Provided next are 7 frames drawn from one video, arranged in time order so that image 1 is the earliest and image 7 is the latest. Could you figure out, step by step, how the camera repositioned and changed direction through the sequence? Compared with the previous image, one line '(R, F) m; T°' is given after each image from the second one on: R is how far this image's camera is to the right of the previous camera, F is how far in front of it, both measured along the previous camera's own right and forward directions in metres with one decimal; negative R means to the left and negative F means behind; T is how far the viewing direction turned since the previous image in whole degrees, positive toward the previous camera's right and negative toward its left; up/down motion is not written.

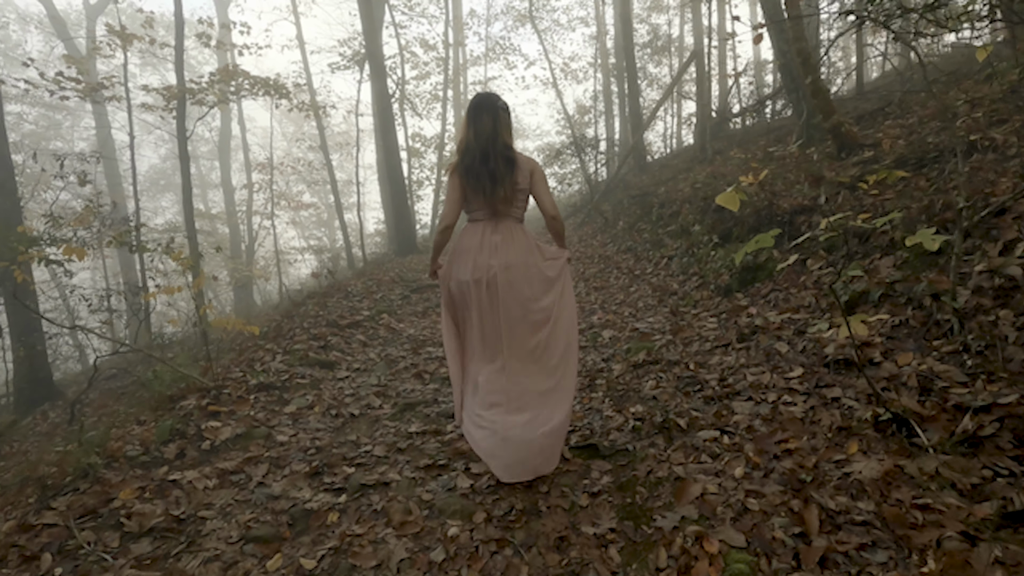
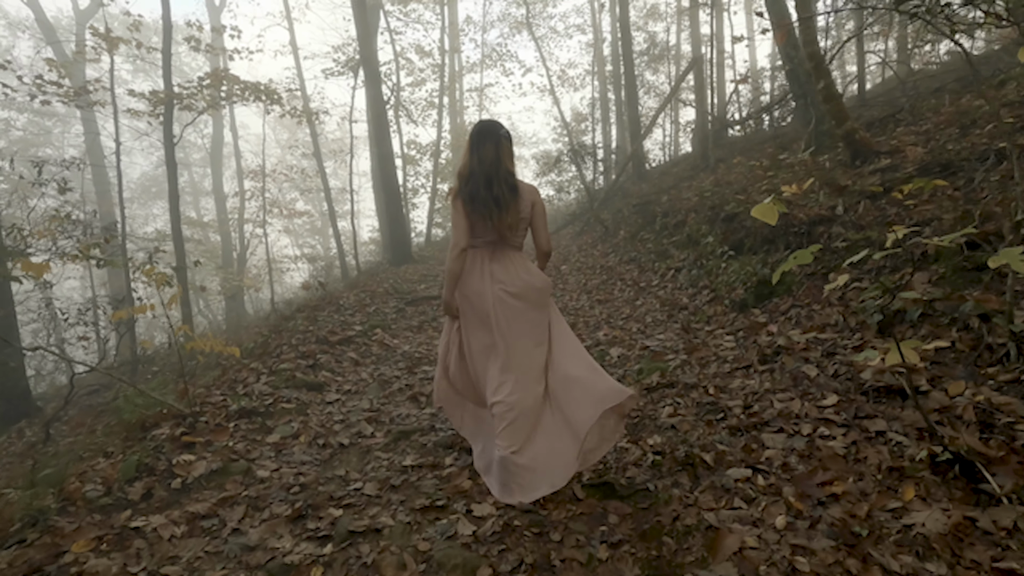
(-0.1, +0.4) m; +1°
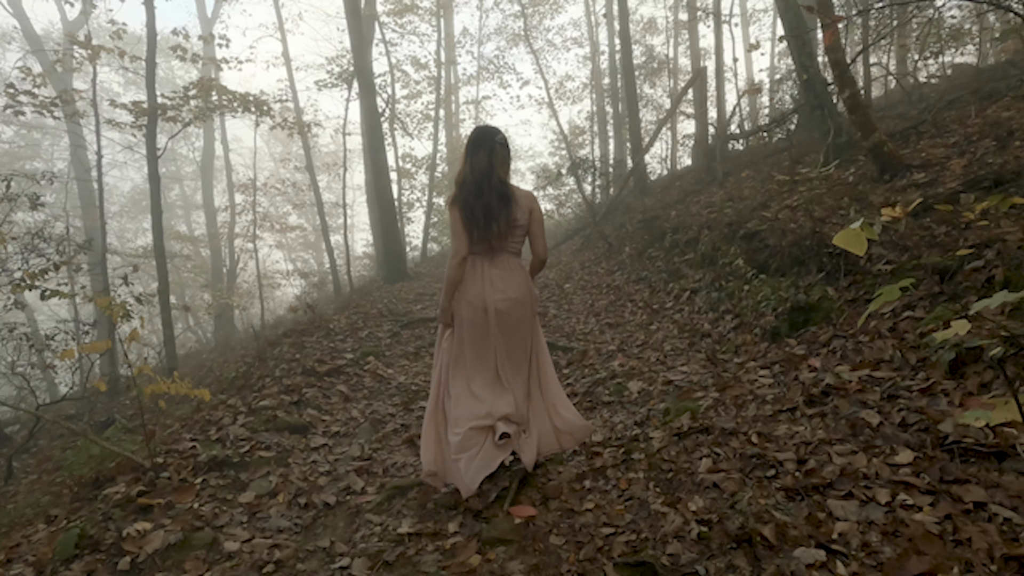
(-0.1, +0.6) m; +1°
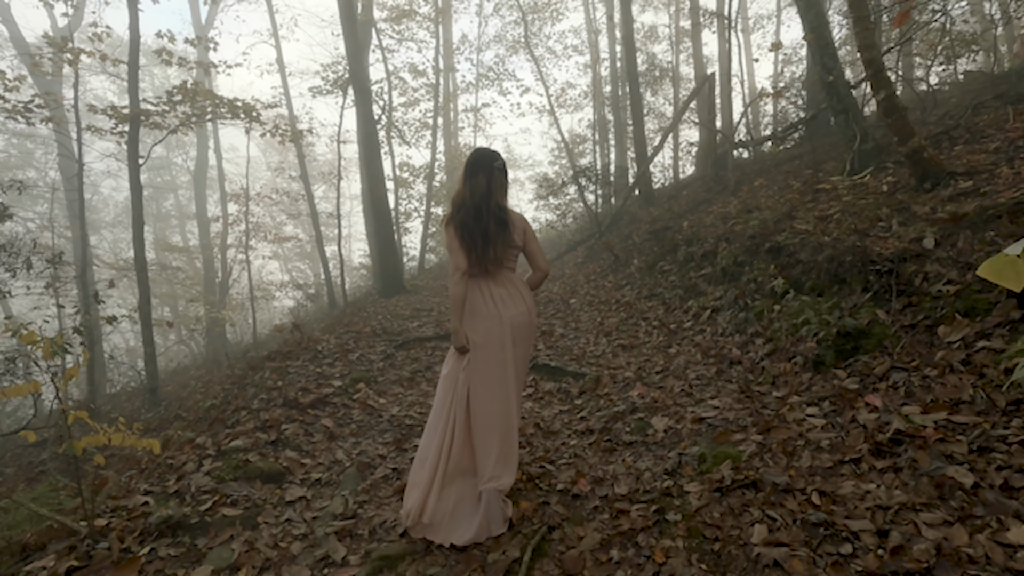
(-0.1, +0.6) m; 0°
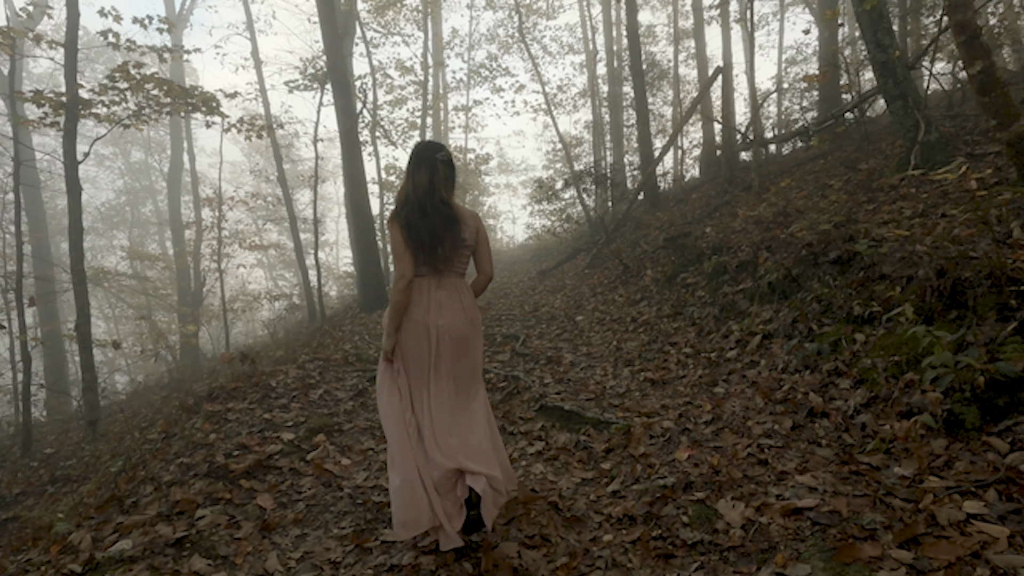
(-0.1, +1.4) m; +1°
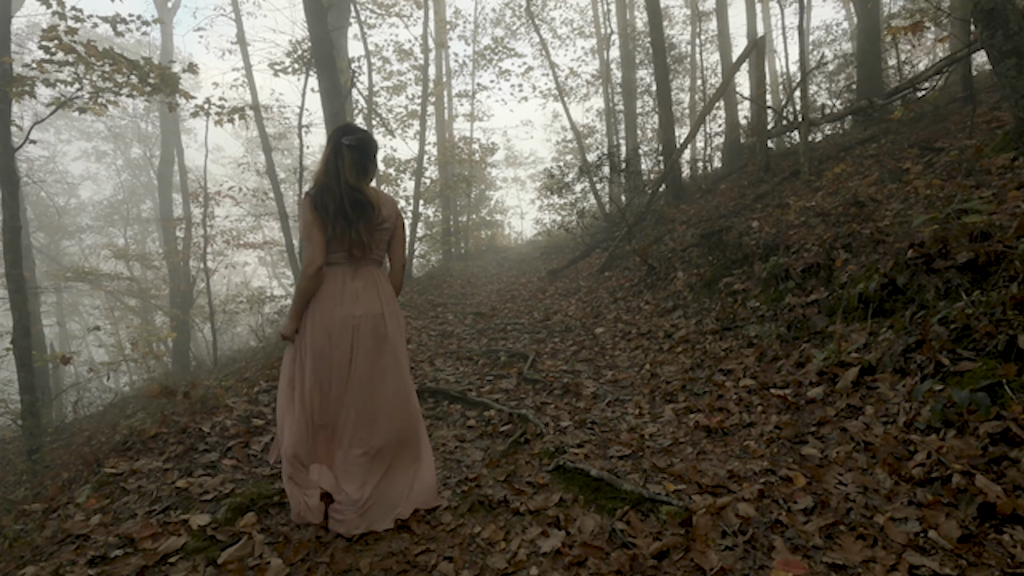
(0.0, +1.5) m; -1°
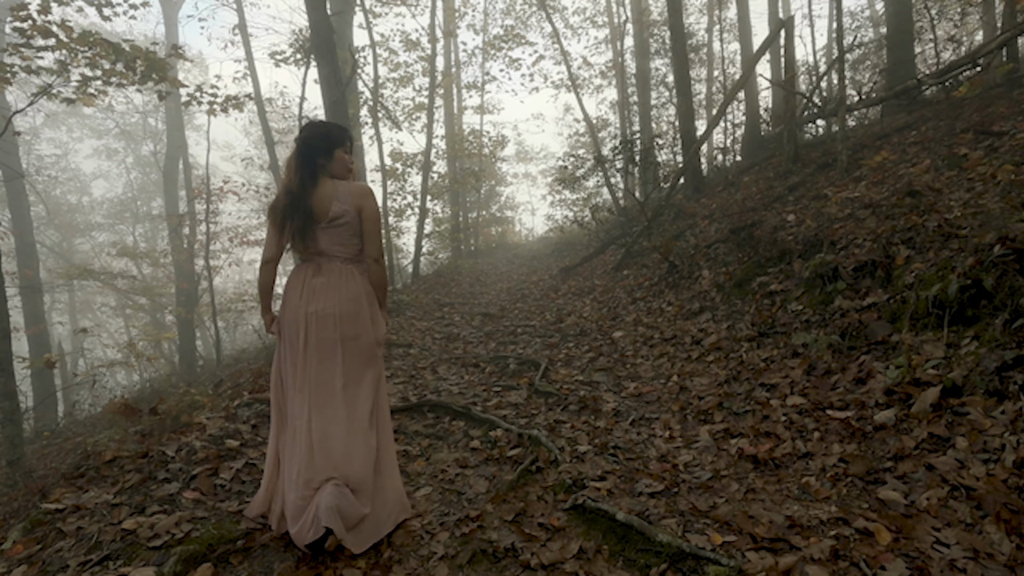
(0.0, +0.7) m; -1°
